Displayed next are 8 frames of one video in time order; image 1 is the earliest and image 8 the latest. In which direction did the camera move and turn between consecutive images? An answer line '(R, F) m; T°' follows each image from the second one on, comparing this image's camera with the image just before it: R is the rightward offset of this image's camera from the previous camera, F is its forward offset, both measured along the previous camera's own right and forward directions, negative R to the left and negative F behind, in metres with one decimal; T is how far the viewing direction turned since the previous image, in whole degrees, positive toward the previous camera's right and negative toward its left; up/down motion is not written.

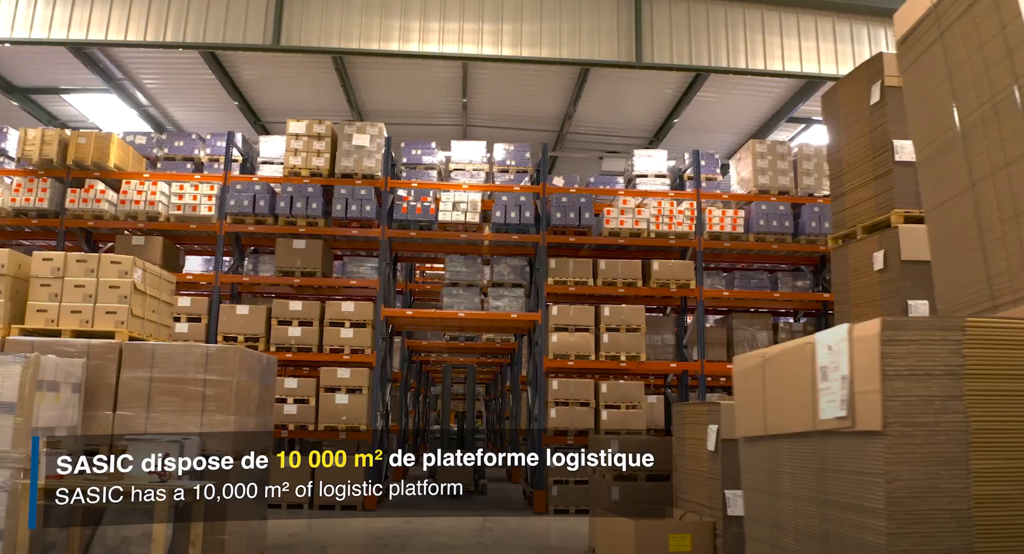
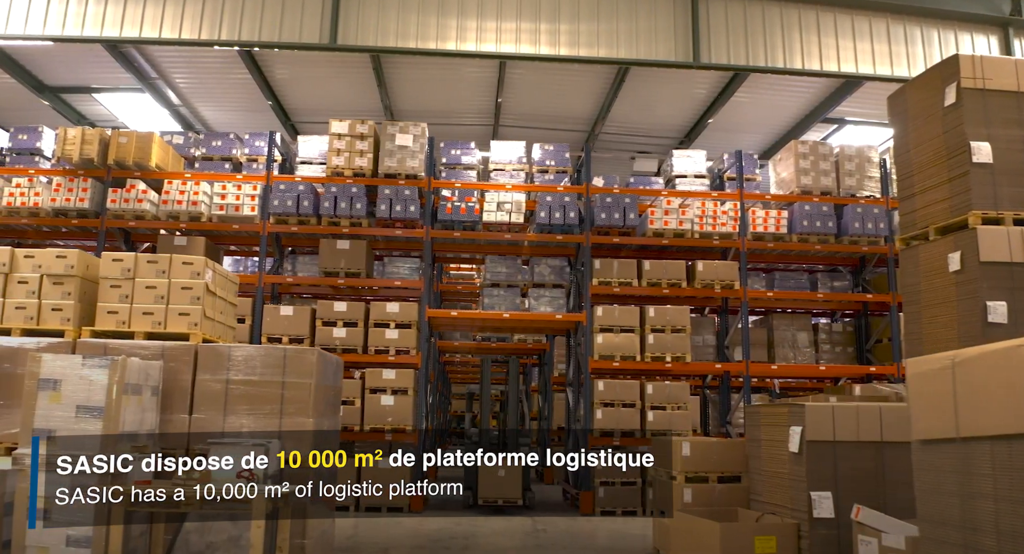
(-0.8, 0.0) m; +1°
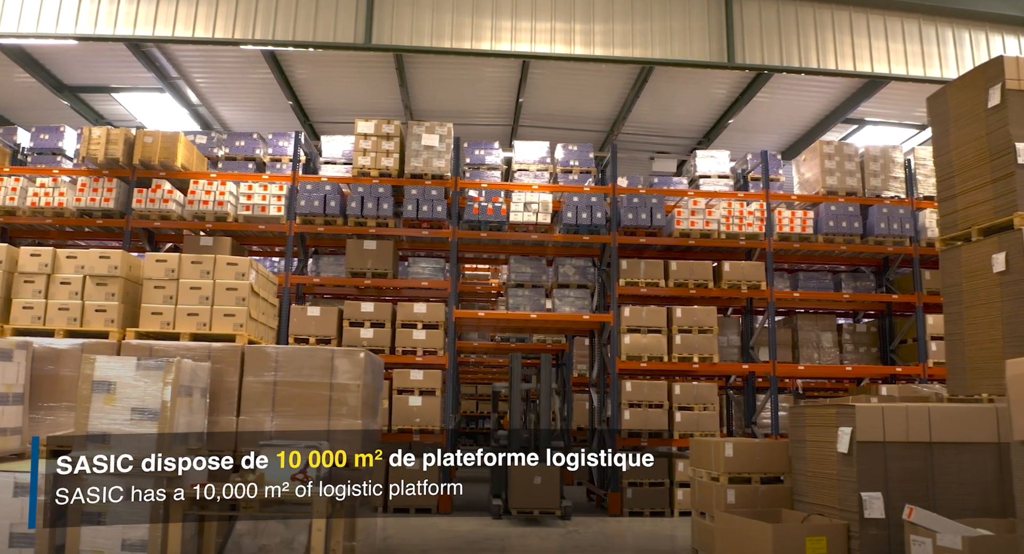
(-0.5, 0.0) m; 0°
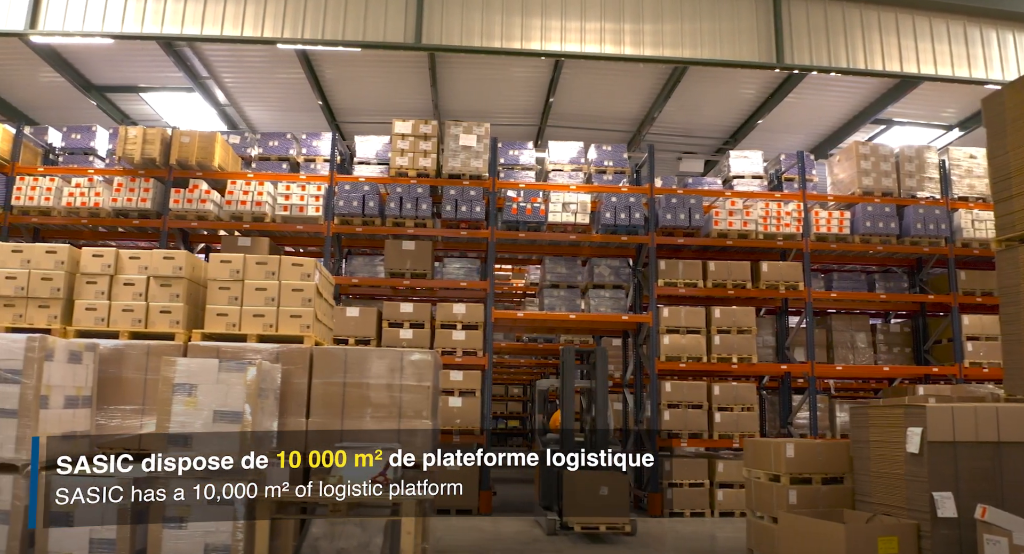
(-0.7, 0.0) m; +1°
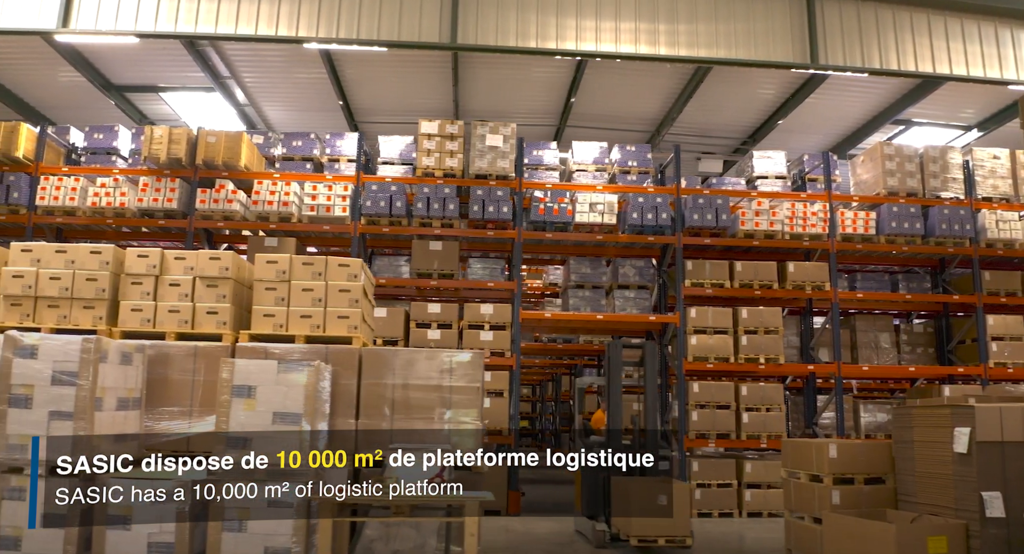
(-0.5, 0.0) m; 0°
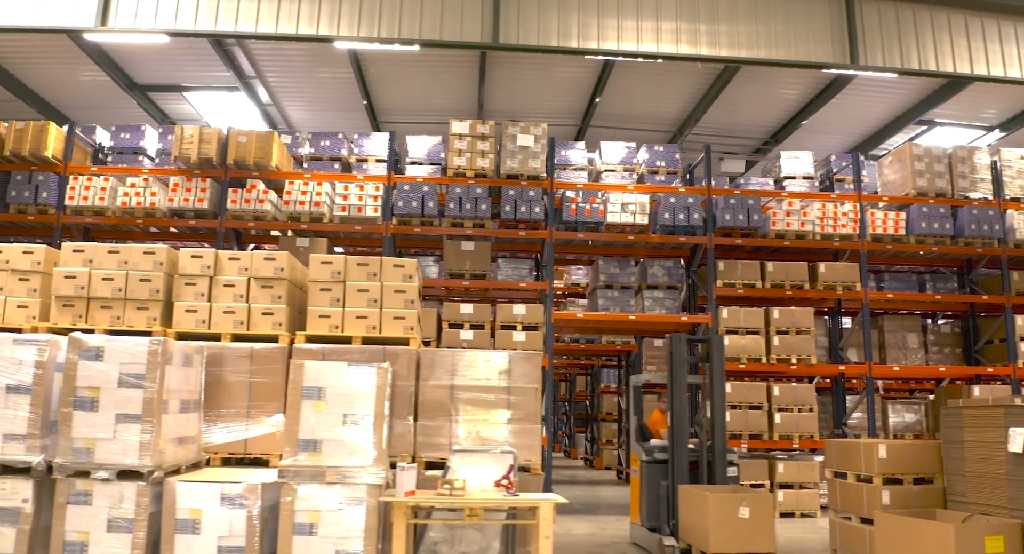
(-0.5, 0.0) m; +1°
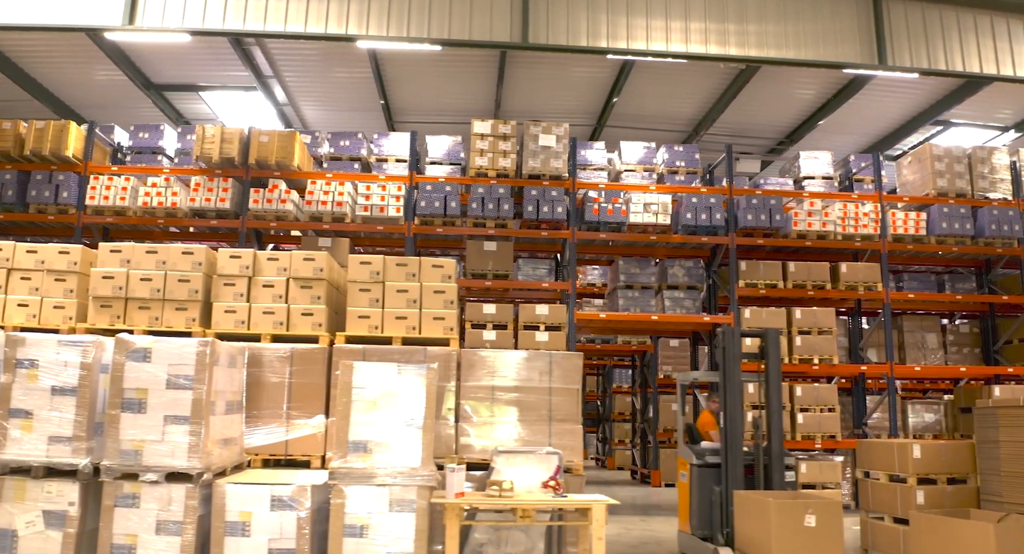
(-0.4, 0.0) m; 0°
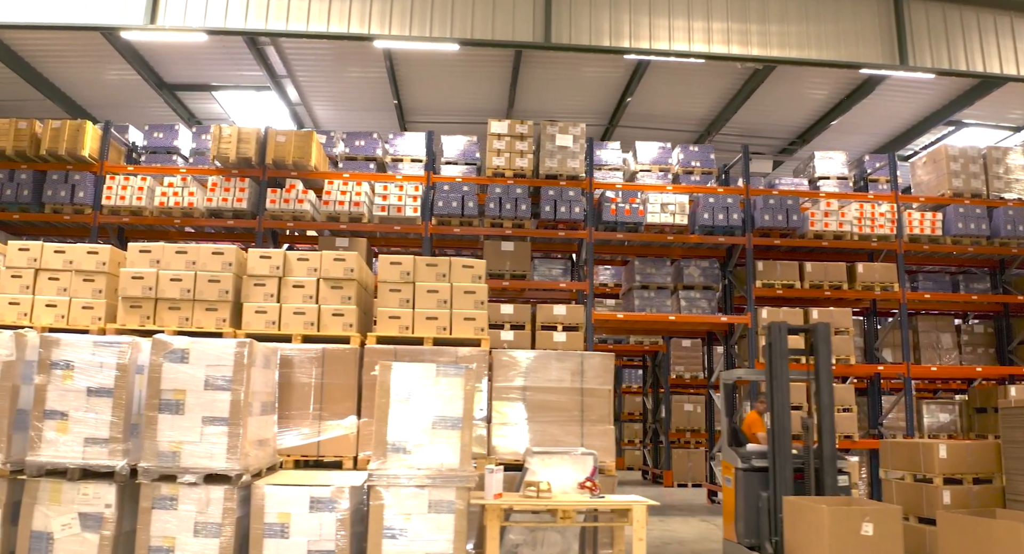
(-0.3, 0.0) m; 0°
